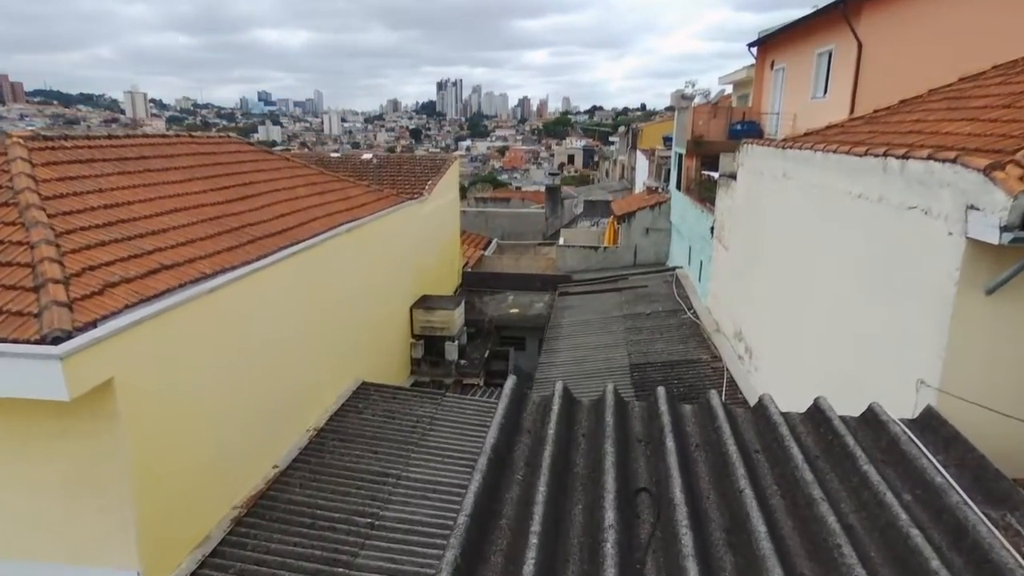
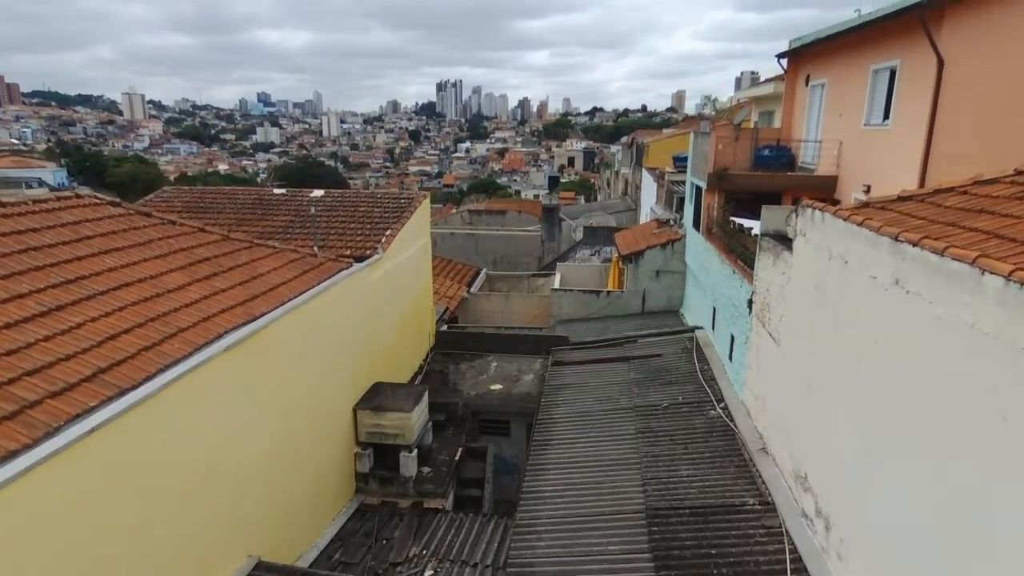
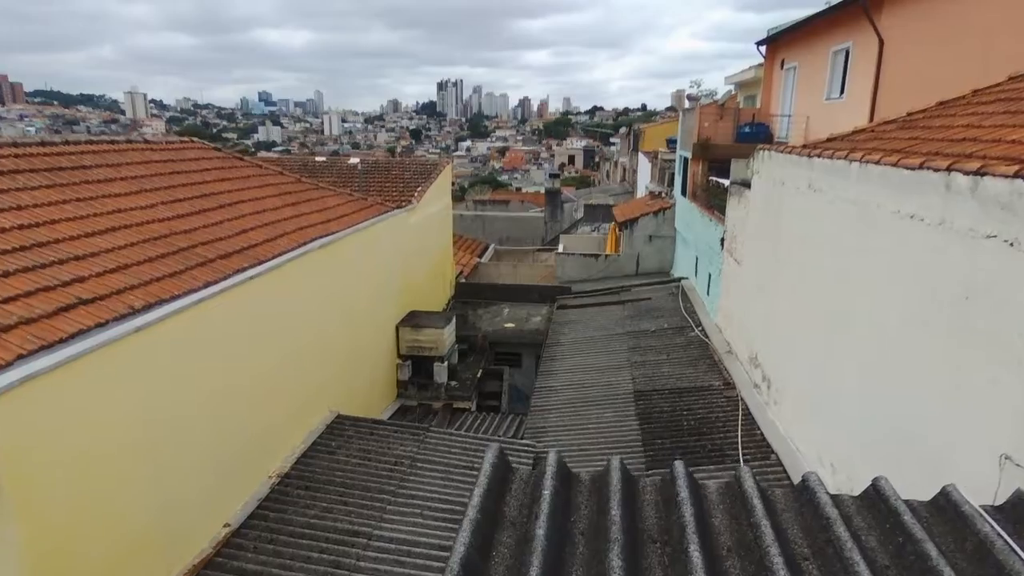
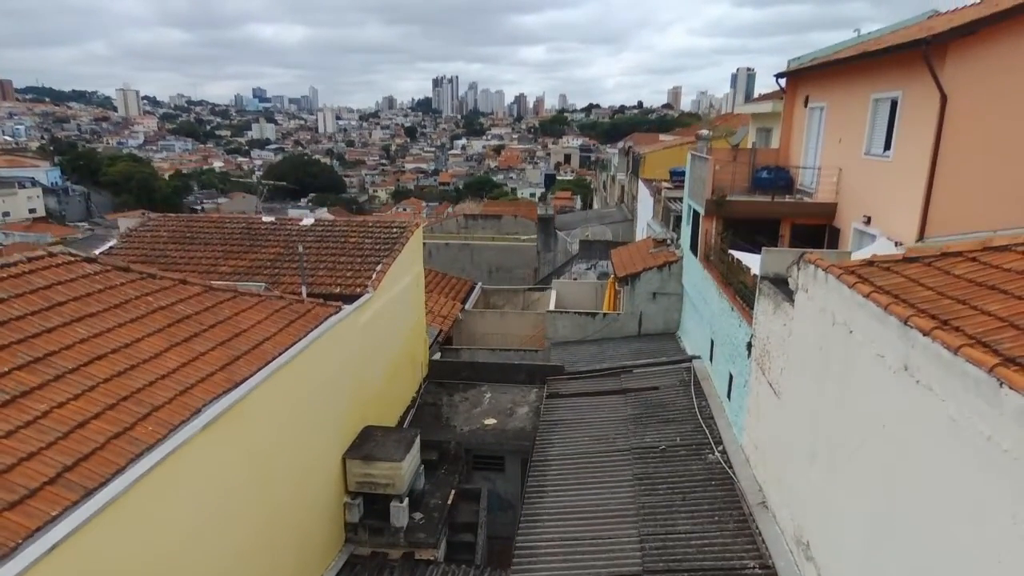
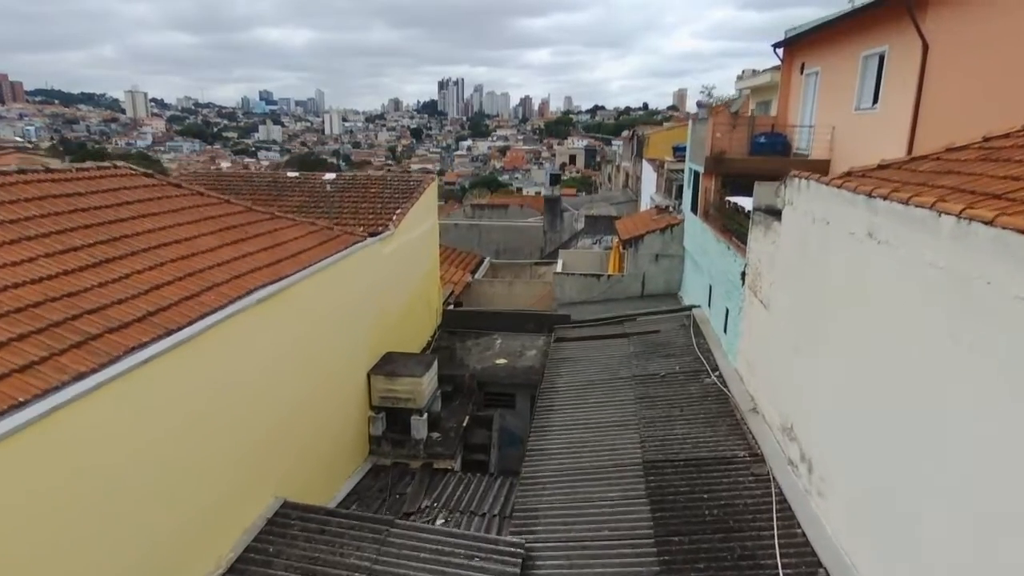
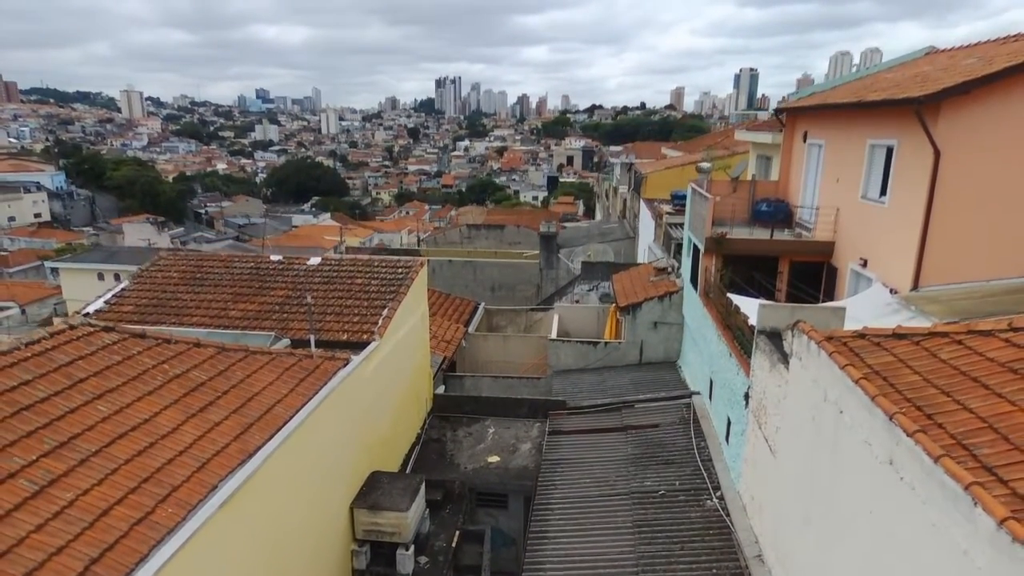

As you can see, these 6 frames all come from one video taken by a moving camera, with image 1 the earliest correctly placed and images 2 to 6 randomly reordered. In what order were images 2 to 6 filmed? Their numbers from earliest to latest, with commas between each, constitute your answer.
3, 5, 2, 4, 6
